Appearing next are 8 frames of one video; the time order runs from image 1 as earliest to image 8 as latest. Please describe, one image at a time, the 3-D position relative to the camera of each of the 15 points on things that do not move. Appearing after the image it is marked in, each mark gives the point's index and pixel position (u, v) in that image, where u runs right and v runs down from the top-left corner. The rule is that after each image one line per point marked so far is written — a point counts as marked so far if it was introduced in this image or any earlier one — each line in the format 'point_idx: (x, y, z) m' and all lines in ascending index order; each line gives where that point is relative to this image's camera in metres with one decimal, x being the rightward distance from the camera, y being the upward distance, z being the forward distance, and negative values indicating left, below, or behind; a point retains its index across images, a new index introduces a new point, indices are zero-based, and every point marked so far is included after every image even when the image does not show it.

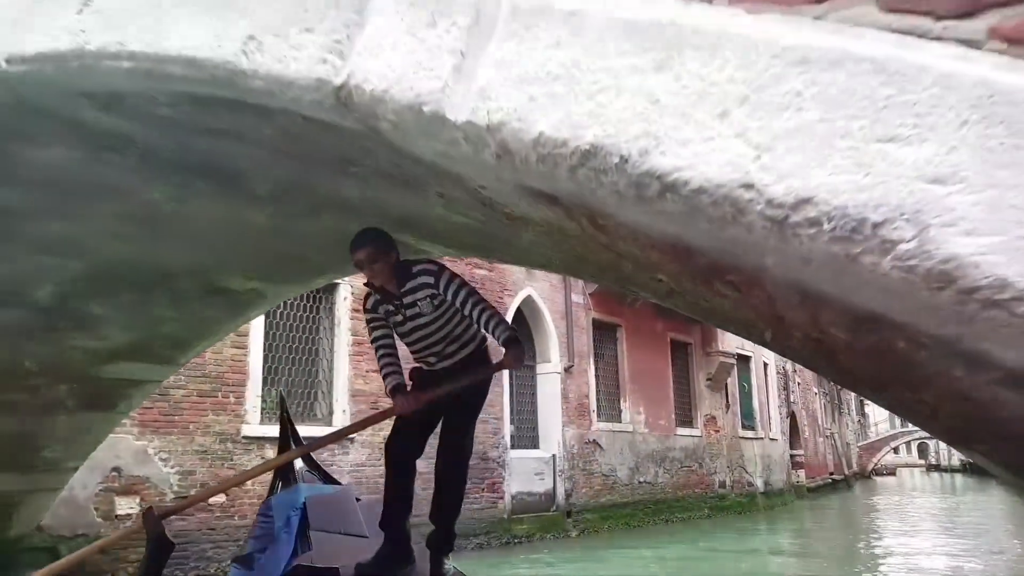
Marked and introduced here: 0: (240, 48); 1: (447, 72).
0: (-0.5, +0.5, +1.5) m
1: (-0.1, +0.3, +1.2) m
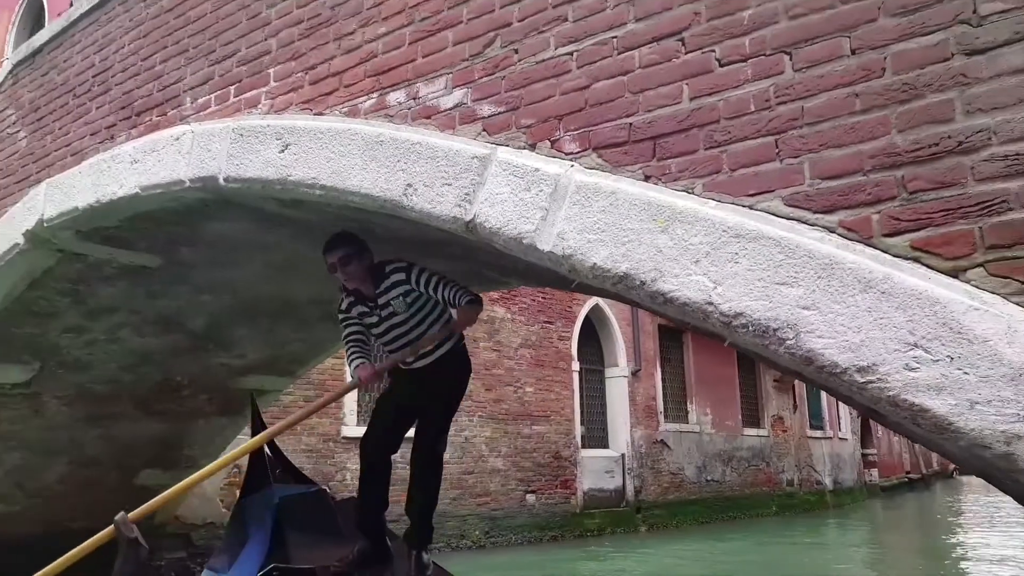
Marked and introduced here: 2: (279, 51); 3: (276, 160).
0: (-0.3, +0.3, +2.3) m
1: (+0.1, +0.2, +2.0) m
2: (-0.9, +0.9, +2.9) m
3: (-0.8, +0.4, +2.7) m
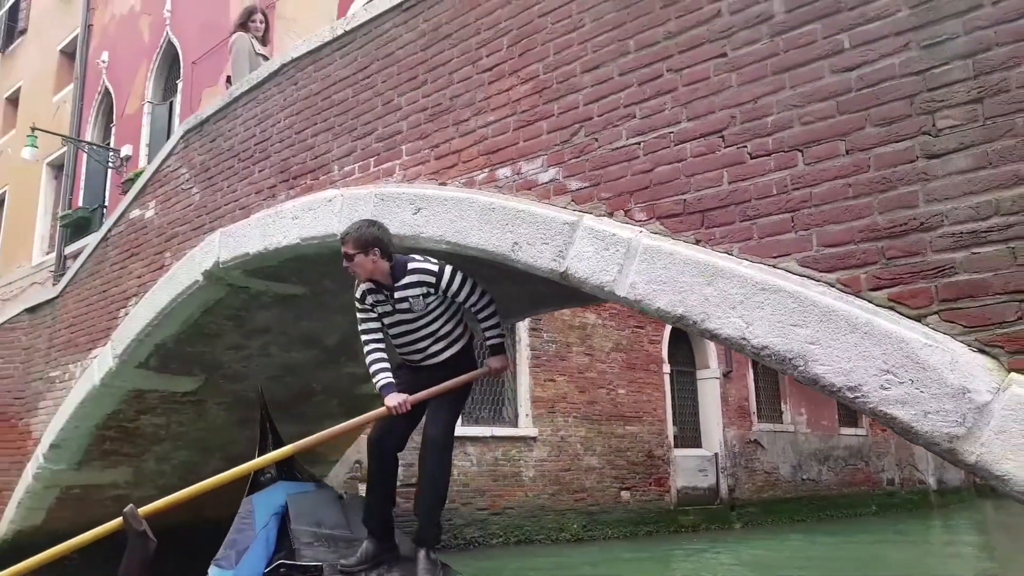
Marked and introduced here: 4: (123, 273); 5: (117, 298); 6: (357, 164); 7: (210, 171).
0: (0.0, +0.2, +3.0) m
1: (+0.3, +0.1, +2.6) m
2: (-0.5, +0.7, +3.6) m
3: (-0.4, +0.3, +3.4) m
4: (-3.0, +0.1, +6.0) m
5: (-3.0, -0.1, +6.0) m
6: (-0.8, +0.6, +3.9) m
7: (-1.9, +0.8, +5.0) m
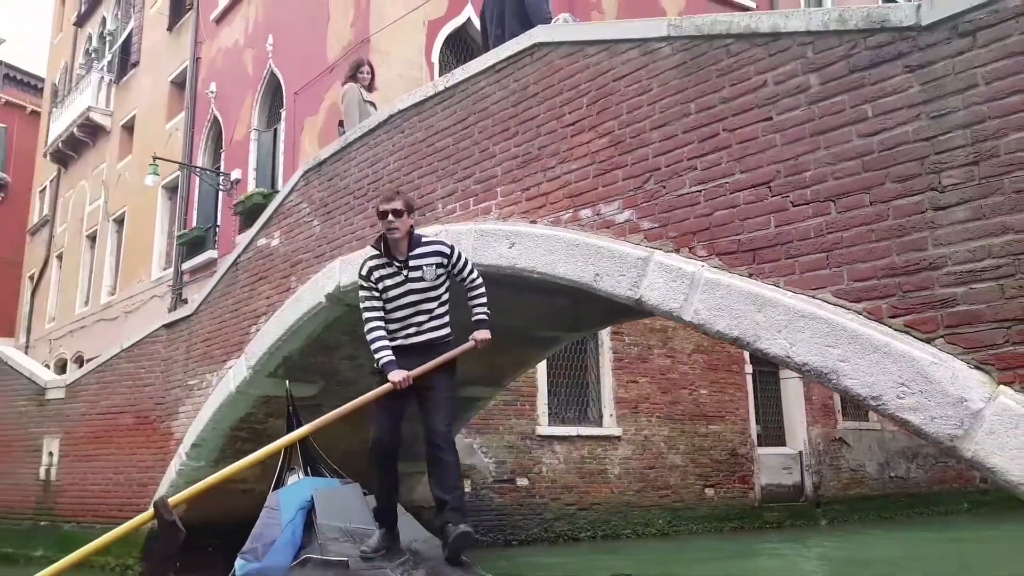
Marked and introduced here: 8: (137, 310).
0: (+0.4, 0.0, +3.5) m
1: (+0.7, 0.0, +3.2) m
2: (0.0, +0.6, +4.3) m
3: (0.0, +0.2, +4.0) m
4: (-2.3, 0.0, +6.8) m
5: (-2.3, -0.2, +6.8) m
6: (-0.3, +0.5, +4.5) m
7: (-1.4, +0.6, +5.8) m
8: (-7.0, -0.4, +14.6) m
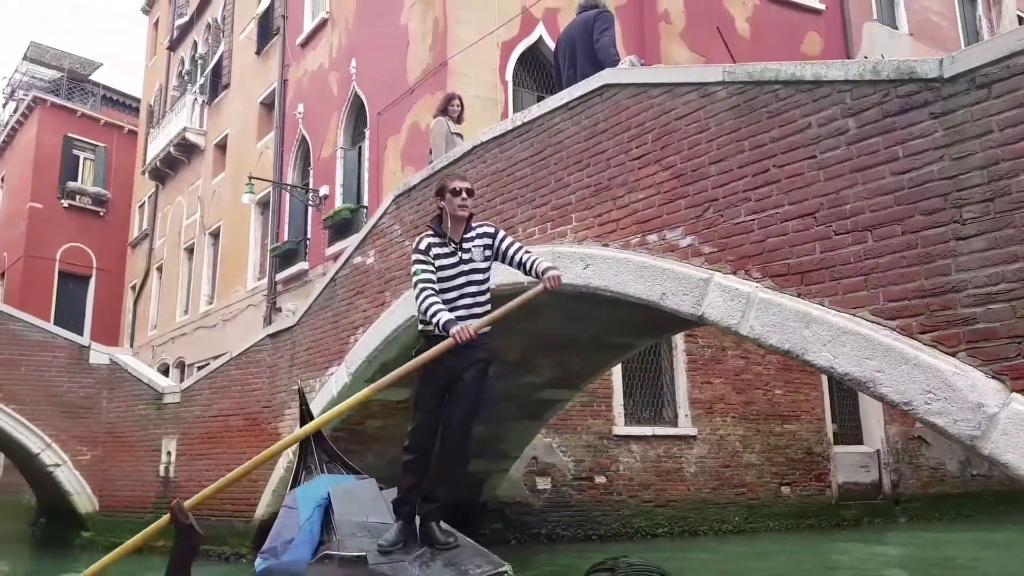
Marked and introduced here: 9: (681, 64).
0: (+0.8, 0.0, +4.0) m
1: (+1.0, -0.1, +3.6) m
2: (+0.4, +0.5, +4.8) m
3: (+0.4, +0.1, +4.5) m
4: (-1.5, -0.2, +7.5) m
5: (-1.6, -0.4, +7.5) m
6: (+0.2, +0.4, +5.1) m
7: (-0.8, +0.5, +6.4) m
8: (-5.6, -0.6, +15.7) m
9: (+2.4, +3.2, +11.0) m
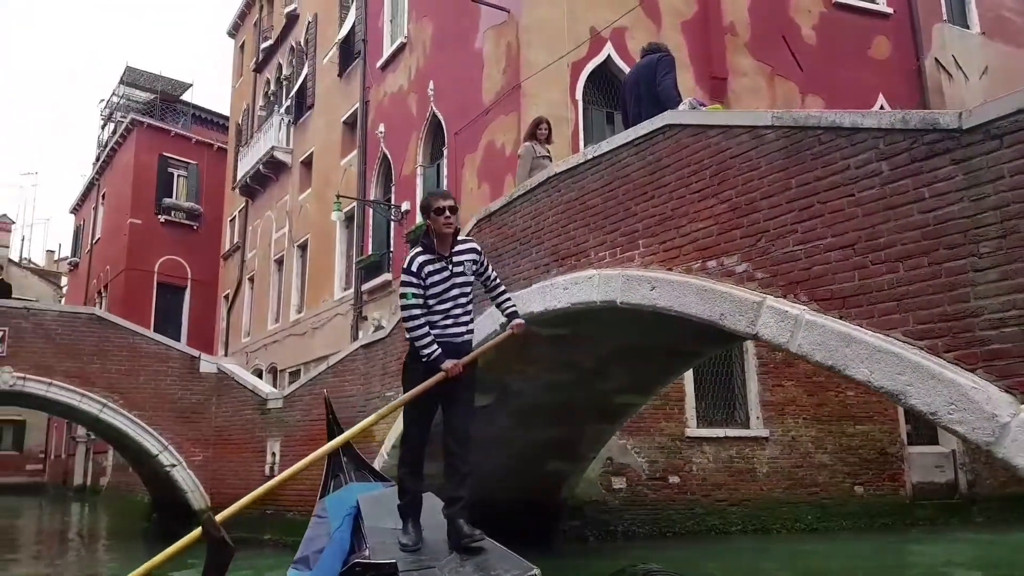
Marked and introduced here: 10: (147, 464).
0: (+1.2, -0.2, +4.5) m
1: (+1.4, -0.2, +4.1) m
2: (+0.9, +0.4, +5.3) m
3: (+0.9, 0.0, +5.0) m
4: (-0.8, -0.3, +8.2) m
5: (-0.8, -0.5, +8.2) m
6: (+0.7, +0.3, +5.6) m
7: (-0.1, +0.3, +7.1) m
8: (-4.0, -0.8, +16.8) m
9: (+3.4, +3.1, +11.3) m
10: (-5.8, -2.8, +12.4) m
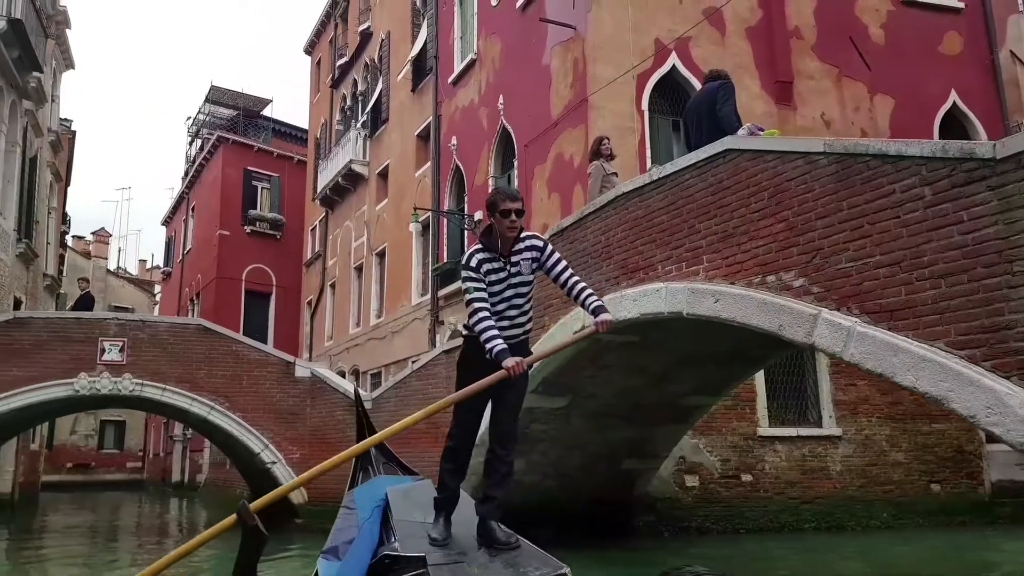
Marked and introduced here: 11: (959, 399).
0: (+1.7, -0.3, +4.9) m
1: (+1.9, -0.3, +4.5) m
2: (+1.4, +0.3, +5.7) m
3: (+1.4, -0.1, +5.5) m
4: (0.0, -0.5, +8.8) m
5: (0.0, -0.7, +8.8) m
6: (+1.3, +0.2, +6.1) m
7: (+0.6, +0.2, +7.6) m
8: (-2.4, -1.0, +17.6) m
9: (+4.4, +3.1, +11.5) m
10: (-4.5, -3.0, +13.4) m
11: (+2.2, -0.5, +3.8) m
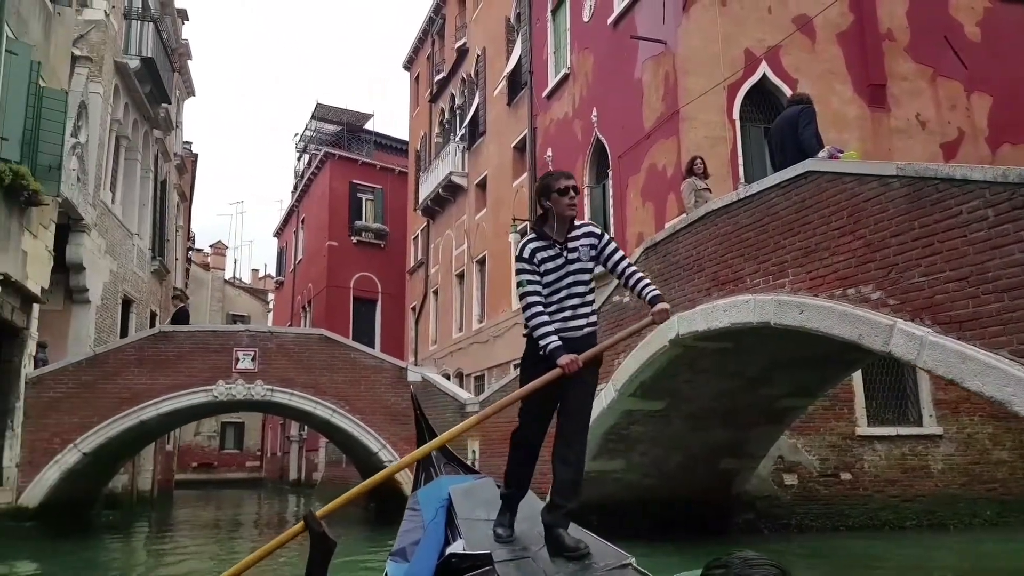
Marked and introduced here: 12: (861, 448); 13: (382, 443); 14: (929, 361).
0: (+2.4, -0.3, +5.4) m
1: (+2.5, -0.4, +4.9) m
2: (+2.2, +0.2, +6.2) m
3: (+2.2, -0.2, +6.0) m
4: (+1.2, -0.6, +9.4) m
5: (+1.2, -0.8, +9.5) m
6: (+2.1, +0.1, +6.6) m
7: (+1.6, +0.1, +8.1) m
8: (-0.1, -1.2, +18.5) m
9: (+5.8, +3.1, +11.6) m
10: (-2.7, -3.2, +14.5) m
11: (+2.7, -0.6, +4.2) m
12: (+4.6, -2.1, +10.4) m
13: (-2.2, -2.7, +13.4) m
14: (+2.6, -0.5, +4.8) m
